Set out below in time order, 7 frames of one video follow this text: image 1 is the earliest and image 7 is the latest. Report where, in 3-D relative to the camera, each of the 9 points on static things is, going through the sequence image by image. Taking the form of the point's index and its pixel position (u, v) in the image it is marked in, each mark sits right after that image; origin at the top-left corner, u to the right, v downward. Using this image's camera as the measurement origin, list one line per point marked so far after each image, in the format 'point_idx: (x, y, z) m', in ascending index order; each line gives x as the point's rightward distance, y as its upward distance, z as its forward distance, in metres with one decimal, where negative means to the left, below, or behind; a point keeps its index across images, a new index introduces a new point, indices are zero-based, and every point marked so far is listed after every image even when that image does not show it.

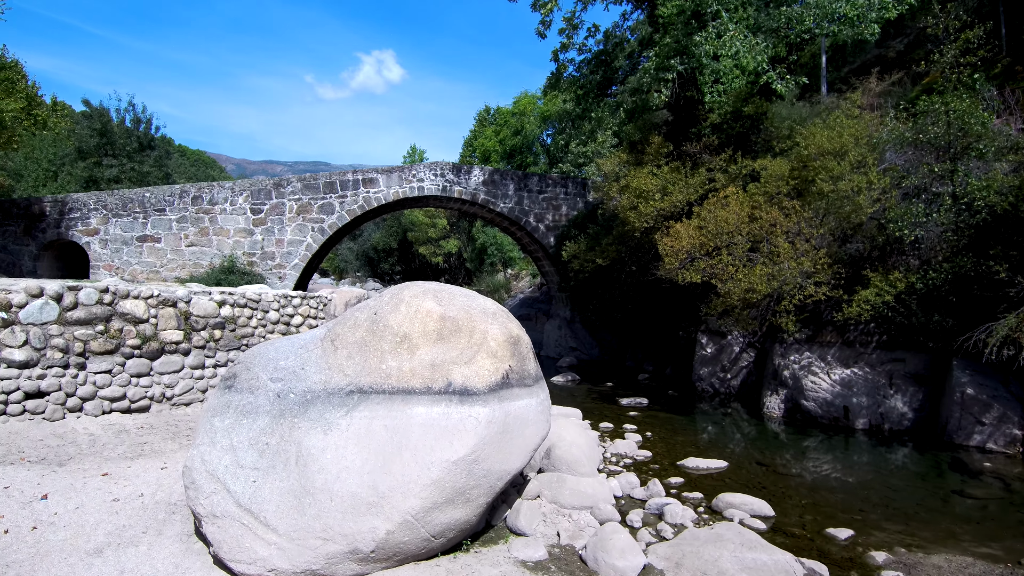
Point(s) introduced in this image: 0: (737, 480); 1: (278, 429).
0: (+2.2, -1.9, +6.0) m
1: (-1.5, -0.9, +4.0) m
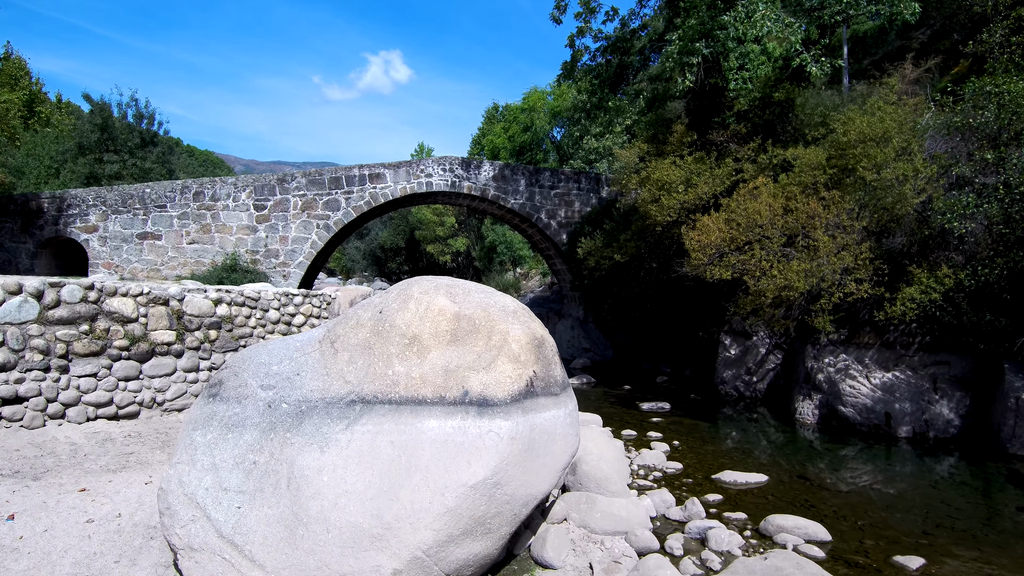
0: (+2.4, -1.8, +5.5) m
1: (-1.3, -0.9, +3.4) m
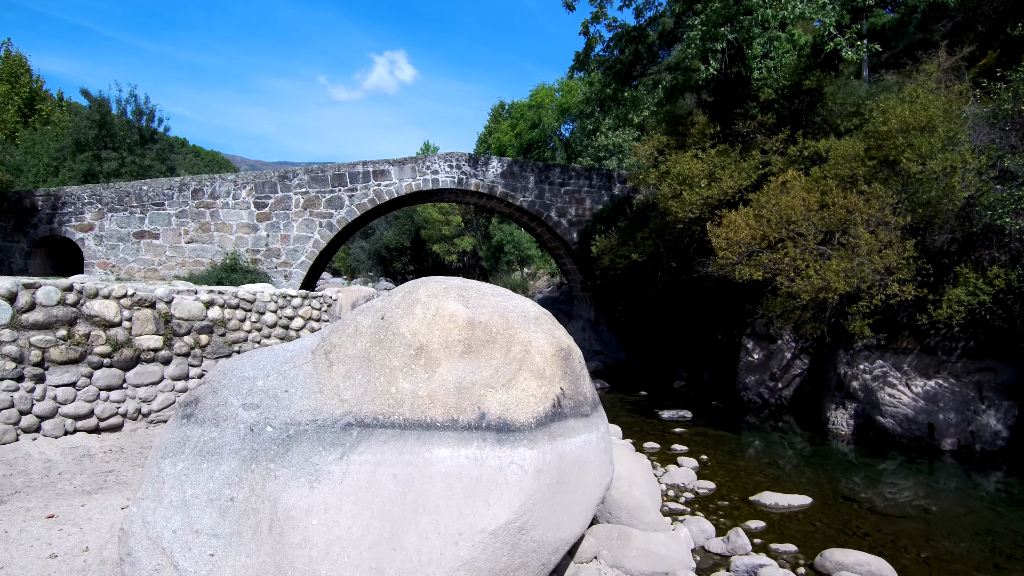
0: (+2.5, -1.8, +4.9) m
1: (-1.2, -0.9, +2.9) m
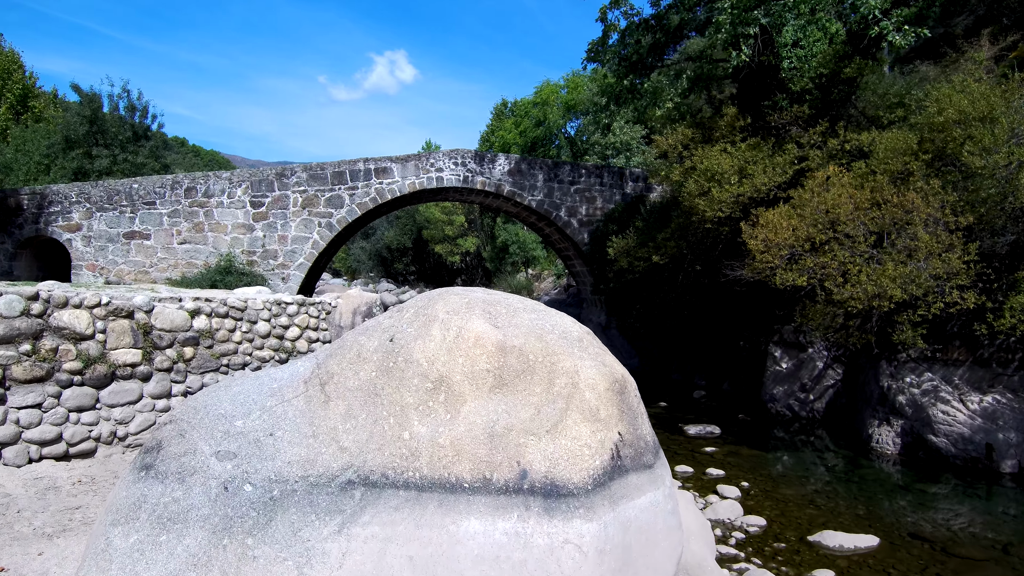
0: (+2.7, -1.9, +4.2) m
1: (-1.0, -0.9, +2.2) m
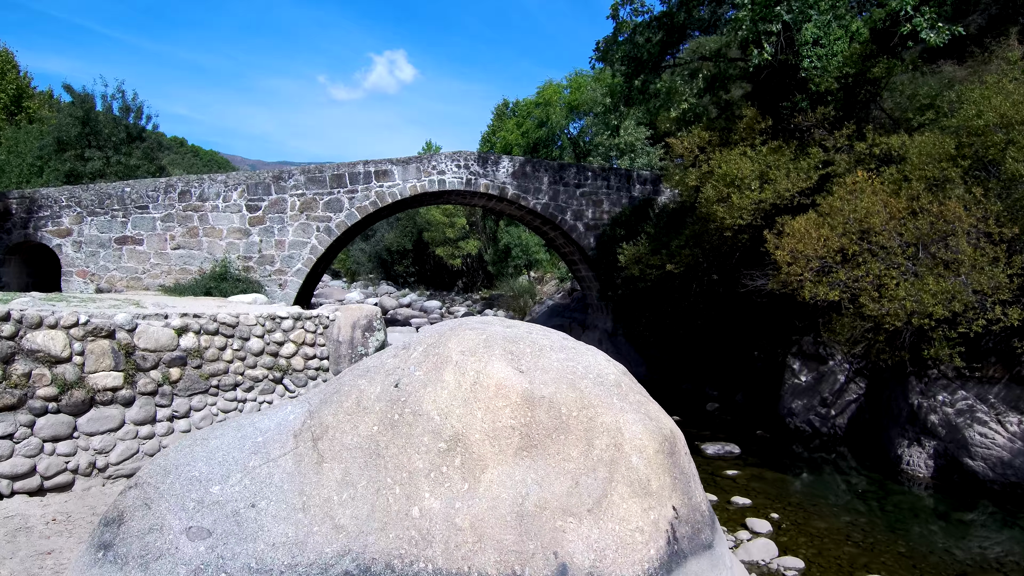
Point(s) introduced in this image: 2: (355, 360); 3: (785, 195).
0: (+2.8, -2.1, +3.8) m
1: (-0.9, -1.1, +1.8) m
2: (-1.7, -0.8, +6.9) m
3: (+3.2, +1.1, +7.3) m
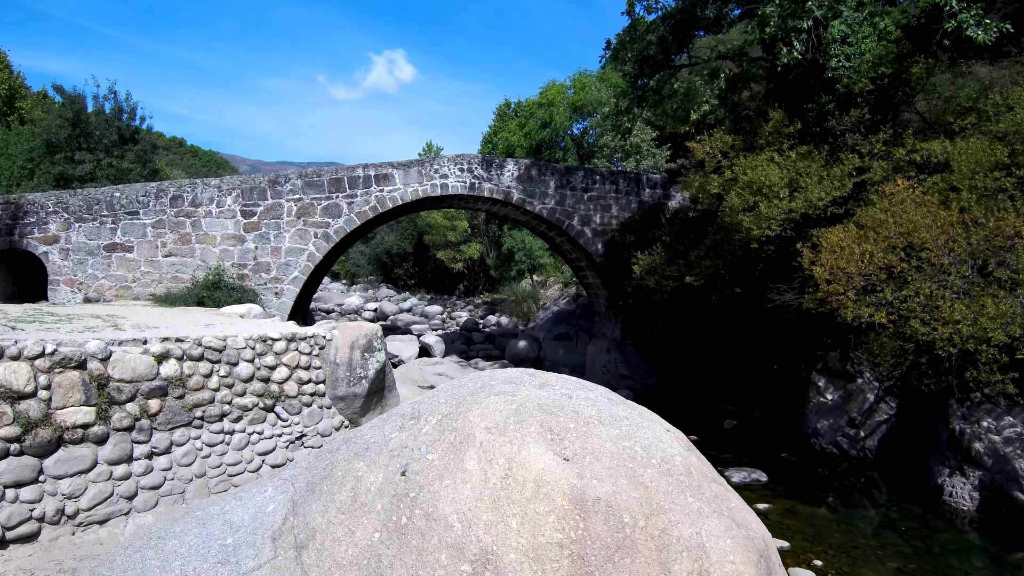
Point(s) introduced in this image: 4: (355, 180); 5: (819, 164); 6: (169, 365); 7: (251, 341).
0: (+2.9, -2.2, +3.3) m
1: (-0.8, -1.3, +1.3) m
2: (-1.6, -1.0, +6.4) m
3: (+3.3, +0.9, +6.8) m
4: (-3.1, +2.1, +12.4) m
5: (+3.4, +1.4, +7.0) m
6: (-2.8, -0.6, +5.2) m
7: (-2.4, -0.5, +5.9) m
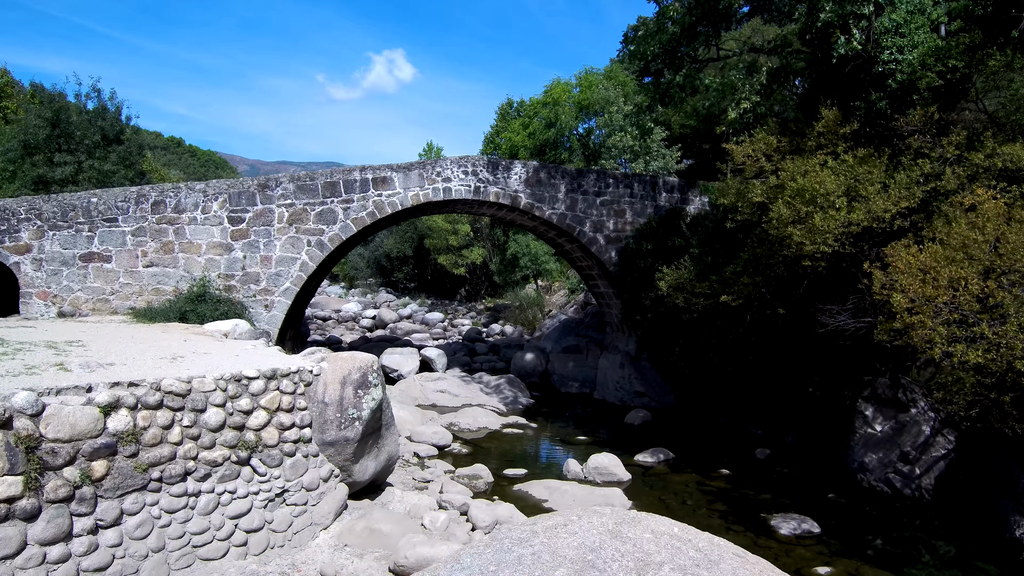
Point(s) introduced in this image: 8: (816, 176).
0: (+3.1, -2.5, +2.4) m
1: (-0.7, -1.5, +0.3) m
2: (-1.5, -1.2, +5.4) m
3: (+3.5, +0.7, +5.9) m
4: (-3.0, +1.9, +11.5) m
5: (+3.6, +1.2, +6.1) m
6: (-2.7, -0.9, +4.3) m
7: (-2.3, -0.7, +4.9) m
8: (+3.0, +1.1, +6.2) m
